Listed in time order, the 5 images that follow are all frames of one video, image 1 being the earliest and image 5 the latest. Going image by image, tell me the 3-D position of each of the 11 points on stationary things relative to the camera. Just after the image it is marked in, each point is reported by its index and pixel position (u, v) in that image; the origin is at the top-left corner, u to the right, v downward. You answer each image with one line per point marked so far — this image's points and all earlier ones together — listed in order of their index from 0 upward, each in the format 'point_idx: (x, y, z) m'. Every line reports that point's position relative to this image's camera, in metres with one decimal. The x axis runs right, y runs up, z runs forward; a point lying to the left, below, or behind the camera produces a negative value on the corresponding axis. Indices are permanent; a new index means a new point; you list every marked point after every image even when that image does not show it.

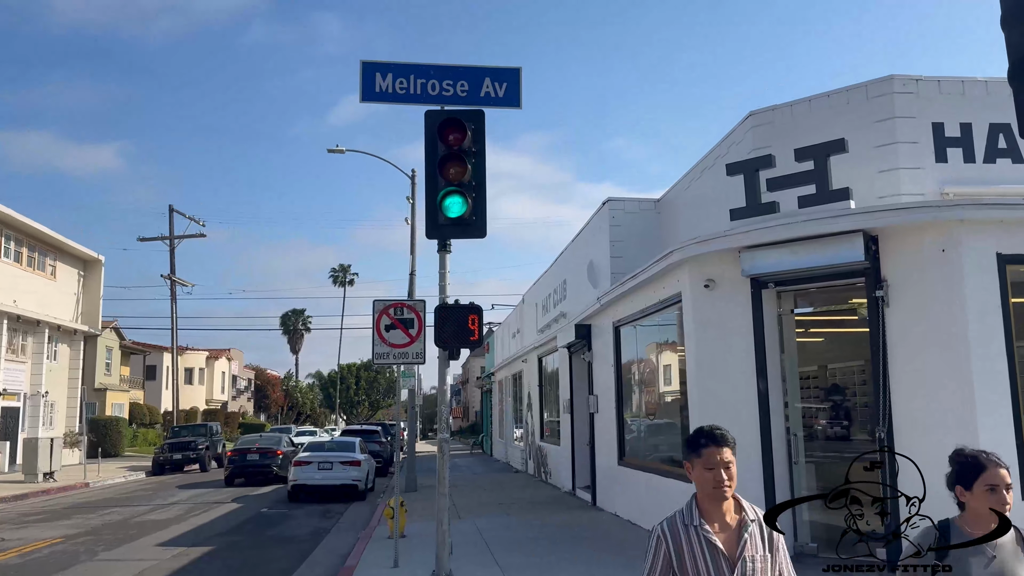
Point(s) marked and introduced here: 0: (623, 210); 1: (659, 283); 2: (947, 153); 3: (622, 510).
0: (+1.3, +0.9, +9.7) m
1: (+1.4, 0.0, +7.9) m
2: (+3.4, +1.0, +6.4) m
3: (+1.2, -2.5, +9.3) m
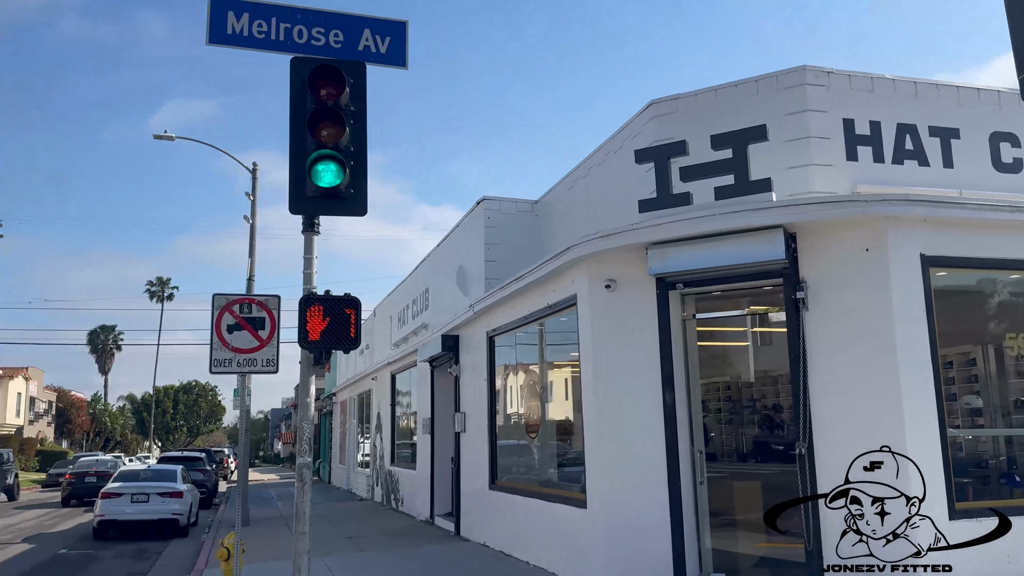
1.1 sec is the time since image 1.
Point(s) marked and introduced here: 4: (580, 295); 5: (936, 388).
0: (-0.1, +0.9, +8.9) m
1: (+0.3, 0.0, +7.1) m
2: (+2.6, +1.0, +6.0) m
3: (-0.2, -2.6, +8.4) m
4: (+0.6, -0.1, +6.5) m
5: (+2.7, -0.6, +5.2) m
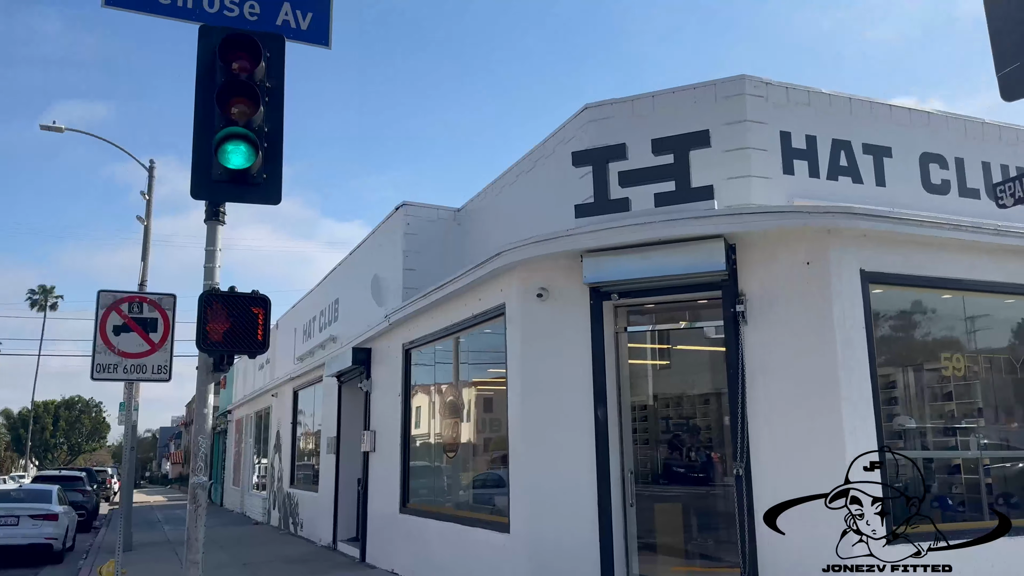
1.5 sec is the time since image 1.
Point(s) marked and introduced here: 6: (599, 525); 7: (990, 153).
0: (-1.0, +0.7, +8.4) m
1: (-0.3, -0.1, +6.7) m
2: (+2.0, +0.9, +5.9) m
3: (-1.1, -2.7, +7.9) m
4: (0.0, -0.1, +6.1) m
5: (+2.3, -0.7, +5.1) m
6: (+0.6, -1.6, +5.4) m
7: (+3.9, +1.1, +6.6) m
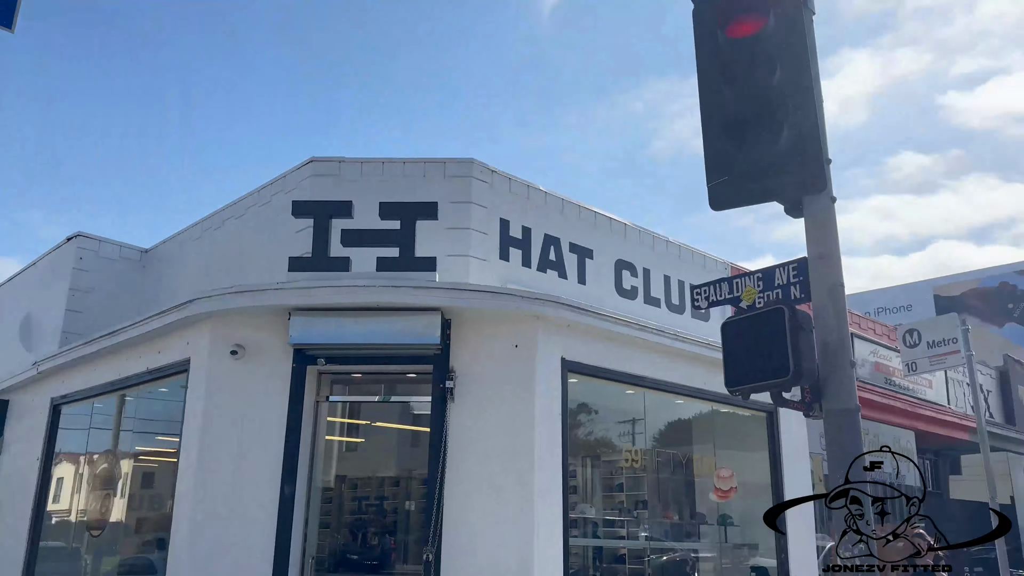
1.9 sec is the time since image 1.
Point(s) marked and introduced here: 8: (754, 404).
0: (-3.7, +0.3, +7.3) m
1: (-2.6, -0.4, +5.8) m
2: (0.0, +0.3, +6.1) m
3: (-4.0, -3.0, +6.4) m
4: (-2.1, -0.5, +5.4) m
5: (+0.3, -1.3, +5.2) m
6: (-1.4, -1.9, +4.8) m
7: (+1.4, +0.2, +7.4) m
8: (+2.0, -0.9, +6.8) m
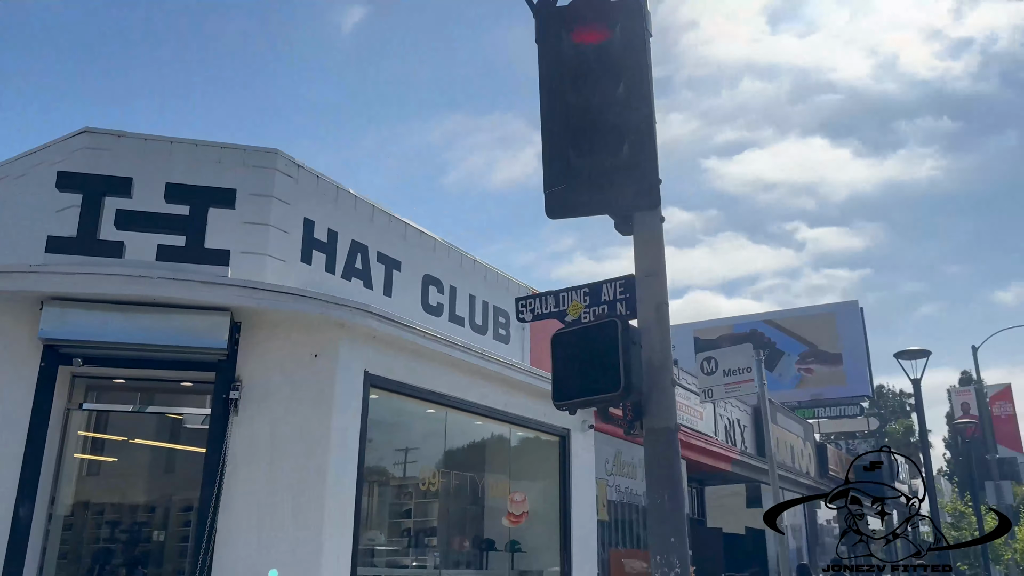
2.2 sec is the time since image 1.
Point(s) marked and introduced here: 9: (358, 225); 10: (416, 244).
0: (-5.3, +0.5, +5.9) m
1: (-3.8, -0.3, +4.7) m
2: (-1.4, +0.2, +5.6) m
3: (-5.5, -2.8, +4.7) m
4: (-3.2, -0.3, +4.4) m
5: (-0.9, -1.3, +4.8) m
6: (-2.5, -1.8, +3.9) m
7: (-0.3, 0.0, +7.3) m
8: (+0.3, -1.1, +6.8) m
9: (-1.2, +0.5, +6.1) m
10: (-0.8, +0.4, +6.7) m
